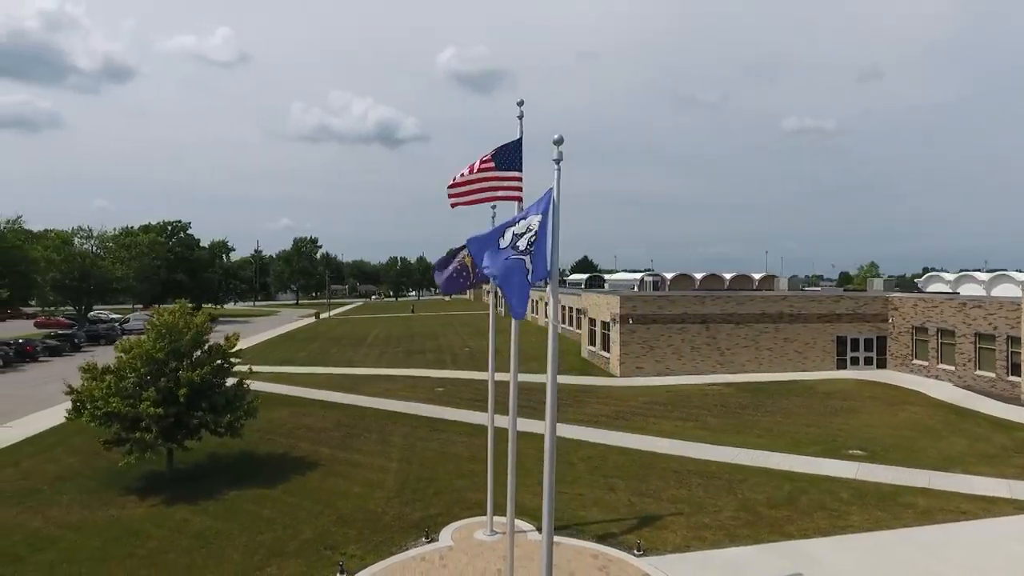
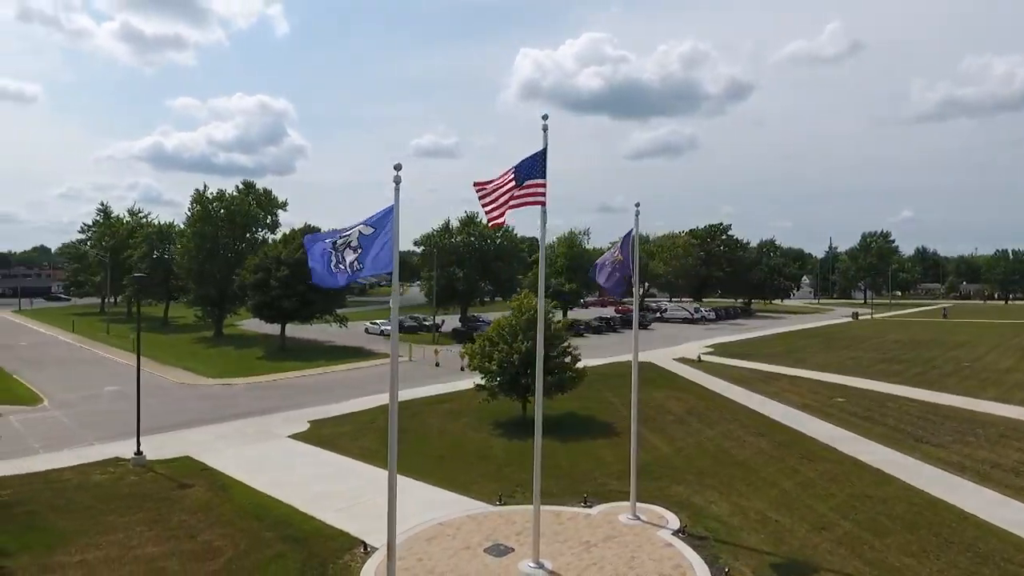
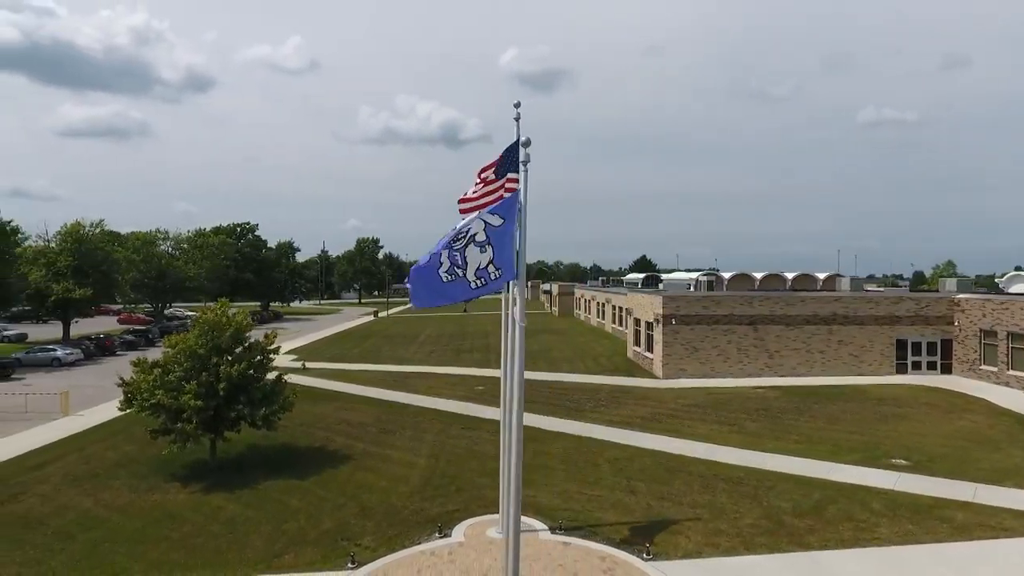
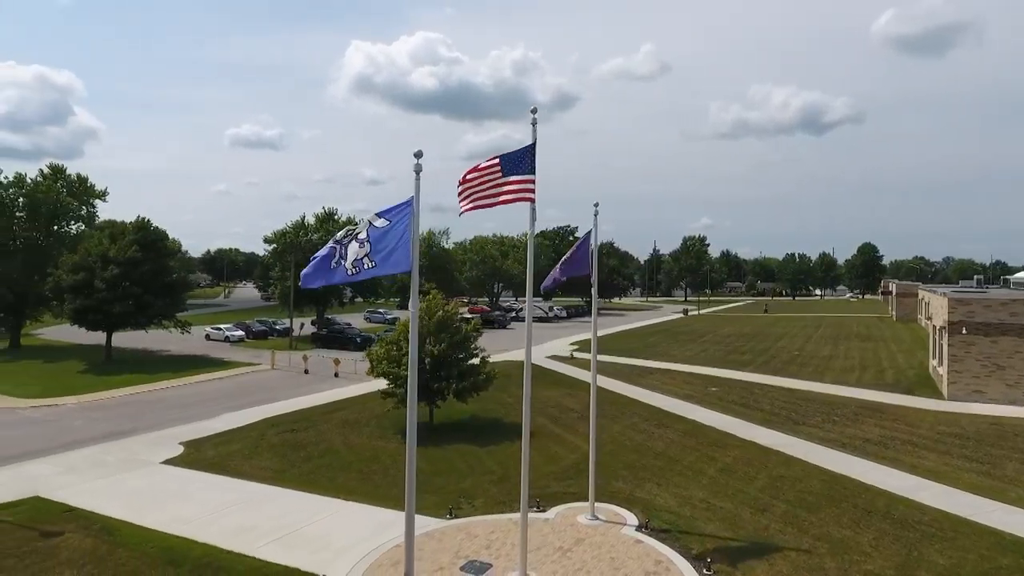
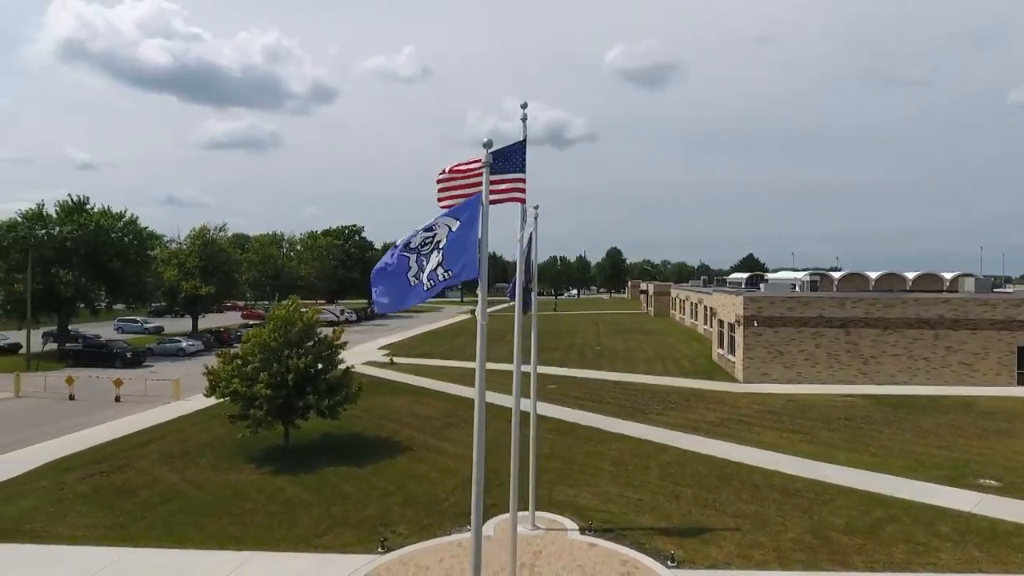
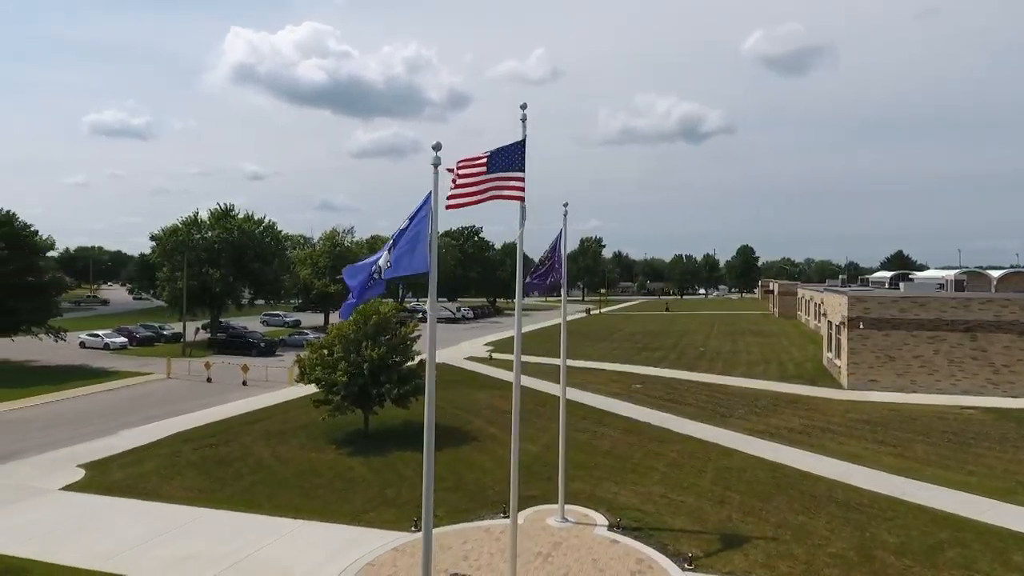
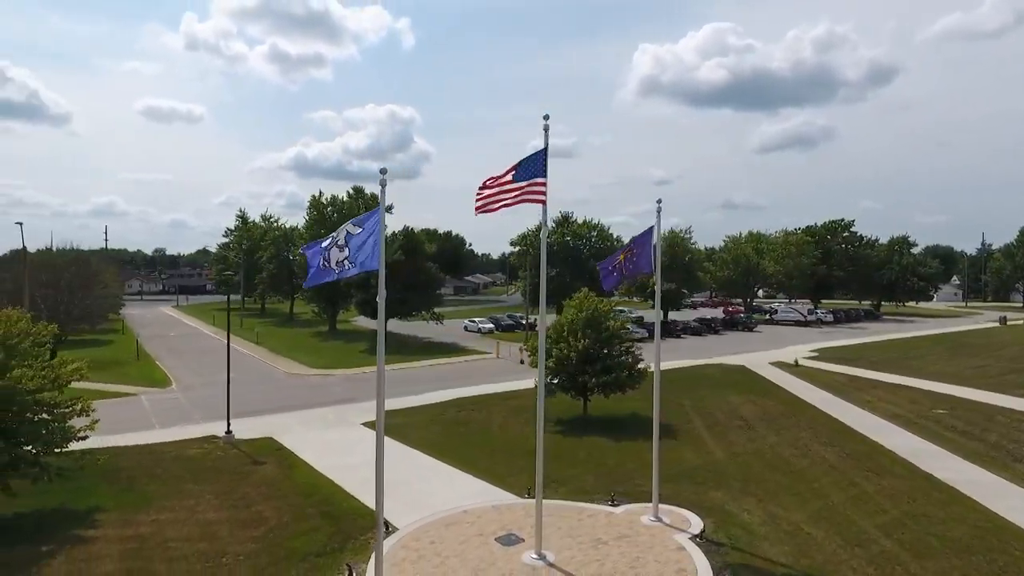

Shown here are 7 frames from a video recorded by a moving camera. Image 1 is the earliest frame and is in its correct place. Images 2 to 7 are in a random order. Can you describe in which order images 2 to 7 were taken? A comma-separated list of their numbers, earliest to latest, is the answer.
3, 5, 6, 4, 2, 7
